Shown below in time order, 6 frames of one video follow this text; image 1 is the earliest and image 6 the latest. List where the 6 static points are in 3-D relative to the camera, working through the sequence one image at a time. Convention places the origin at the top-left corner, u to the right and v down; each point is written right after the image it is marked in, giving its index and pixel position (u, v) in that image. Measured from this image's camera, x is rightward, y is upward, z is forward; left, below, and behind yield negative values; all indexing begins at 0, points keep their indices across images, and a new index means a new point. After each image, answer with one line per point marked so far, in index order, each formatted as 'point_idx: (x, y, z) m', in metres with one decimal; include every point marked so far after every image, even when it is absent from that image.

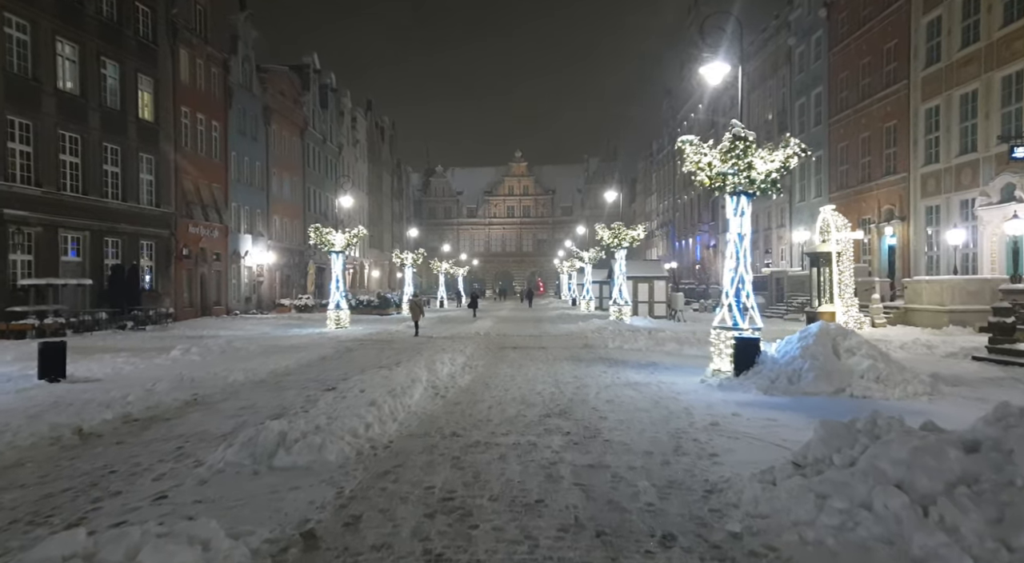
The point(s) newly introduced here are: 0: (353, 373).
0: (-3.0, -1.7, +15.2) m
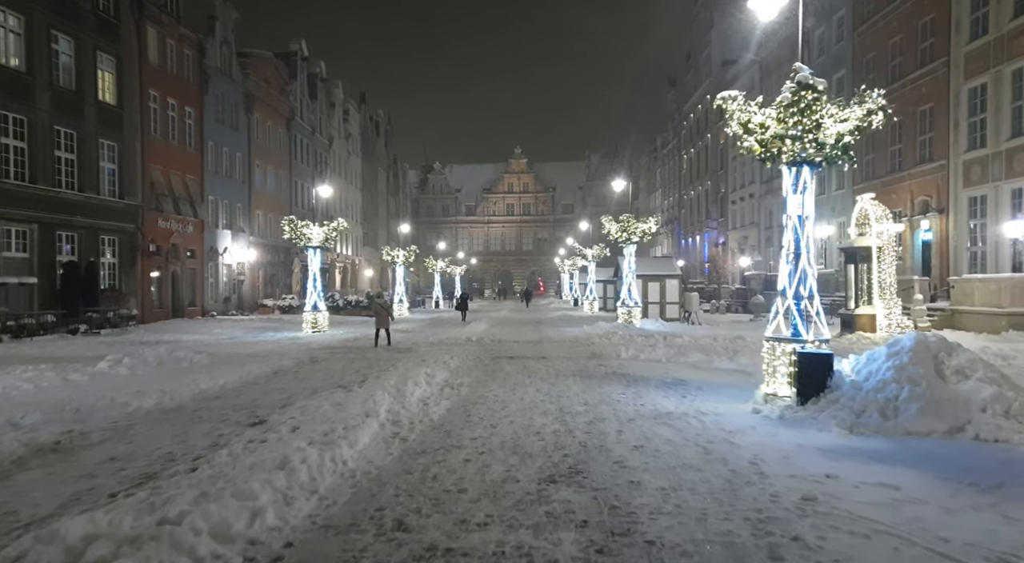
0: (-3.1, -1.7, +11.9) m
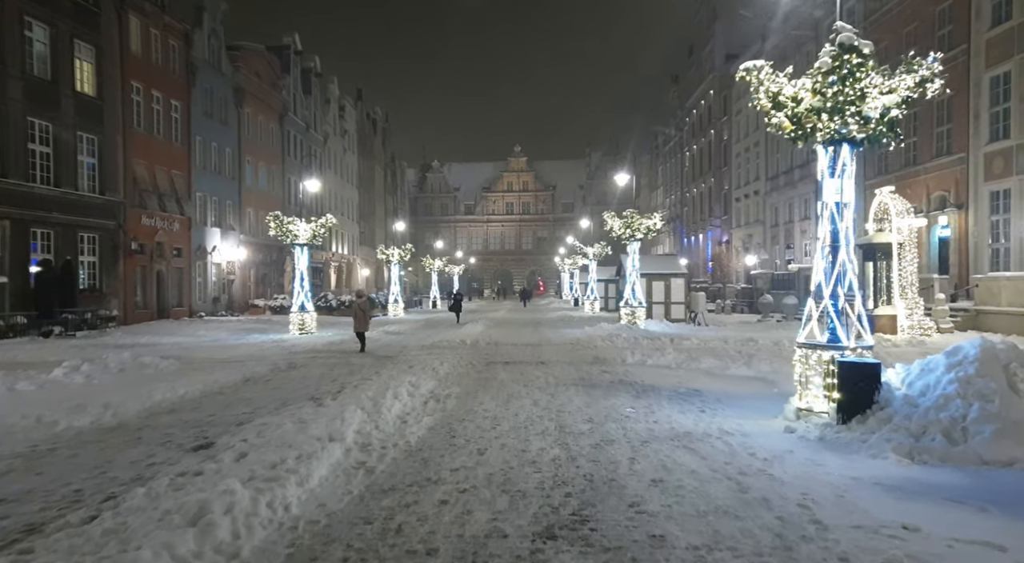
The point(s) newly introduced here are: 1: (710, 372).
0: (-3.2, -1.7, +10.4) m
1: (+3.5, -1.6, +14.6) m
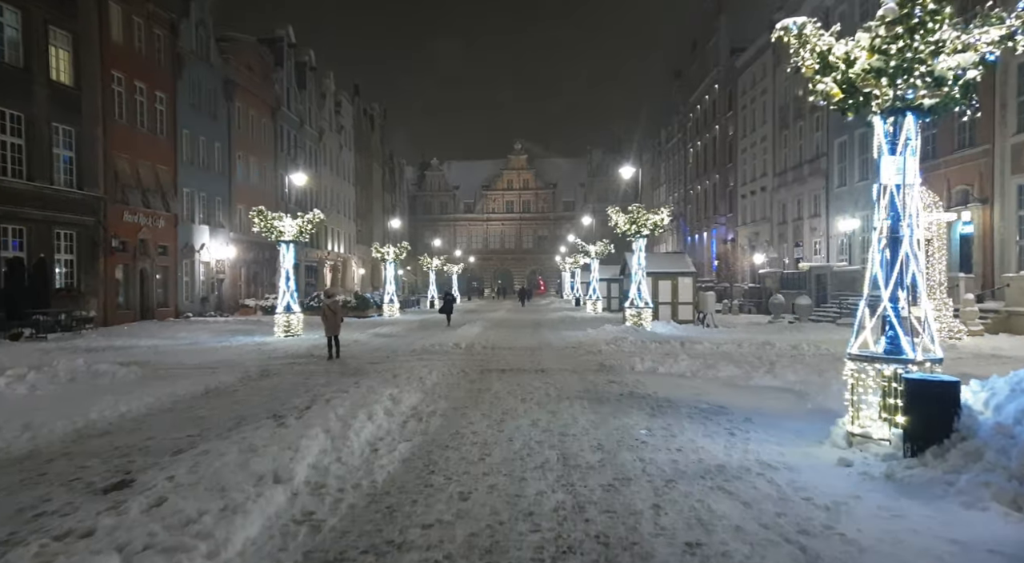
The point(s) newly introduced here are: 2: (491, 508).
0: (-3.2, -1.6, +8.8) m
1: (+3.5, -1.6, +13.0) m
2: (-0.1, -1.6, +5.7) m
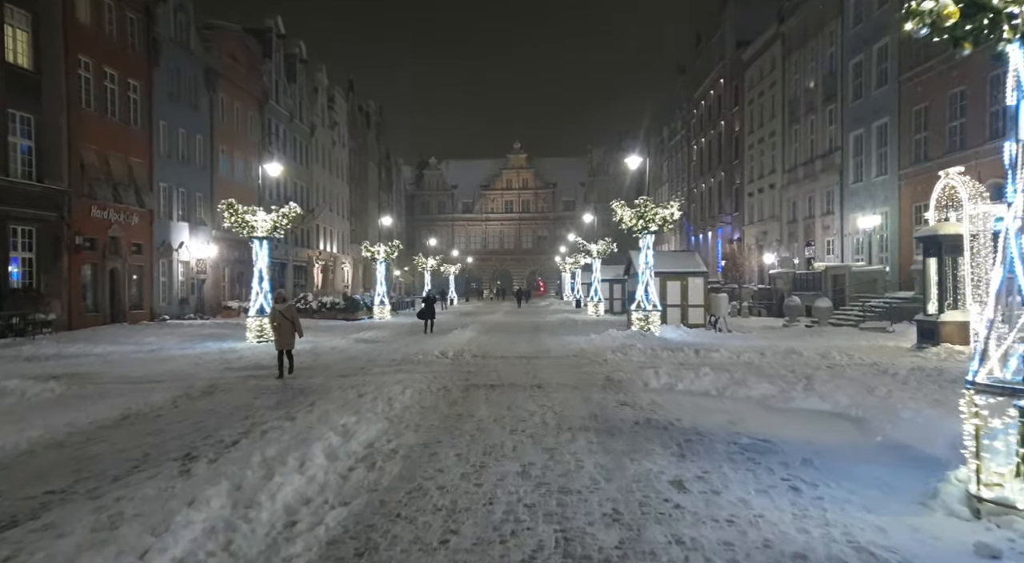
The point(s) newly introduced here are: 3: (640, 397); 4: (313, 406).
0: (-3.4, -1.6, +6.4) m
1: (+3.3, -1.6, +10.6) m
2: (-0.3, -1.6, +3.3) m
3: (+1.8, -1.6, +11.5) m
4: (-2.6, -1.6, +10.4) m
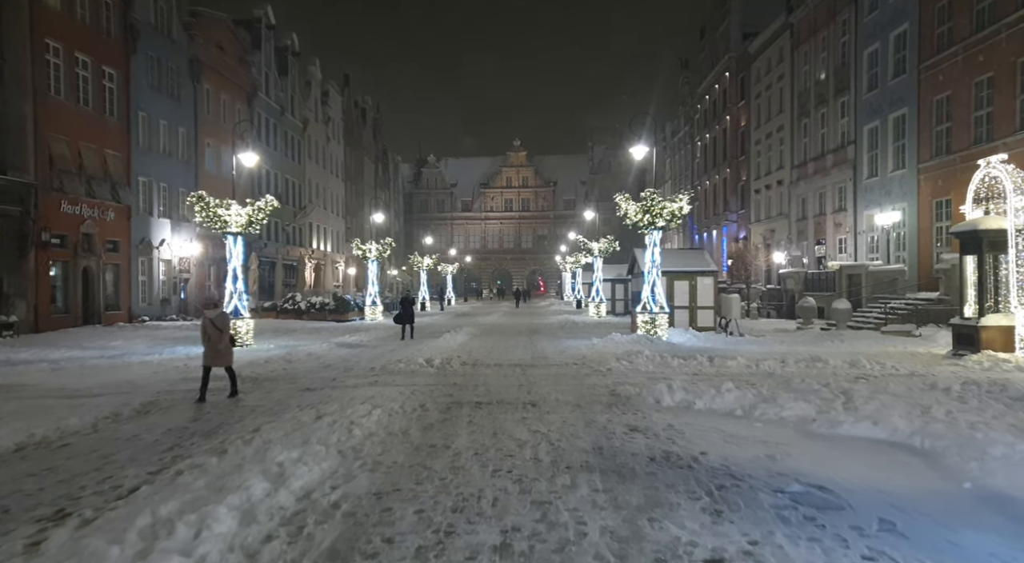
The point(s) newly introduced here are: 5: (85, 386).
0: (-3.5, -1.6, +4.5) m
1: (+3.2, -1.6, +8.7) m
2: (-0.4, -1.6, +1.4) m
3: (+1.7, -1.6, +9.6) m
4: (-2.7, -1.6, +8.6) m
5: (-7.4, -1.8, +14.1) m
